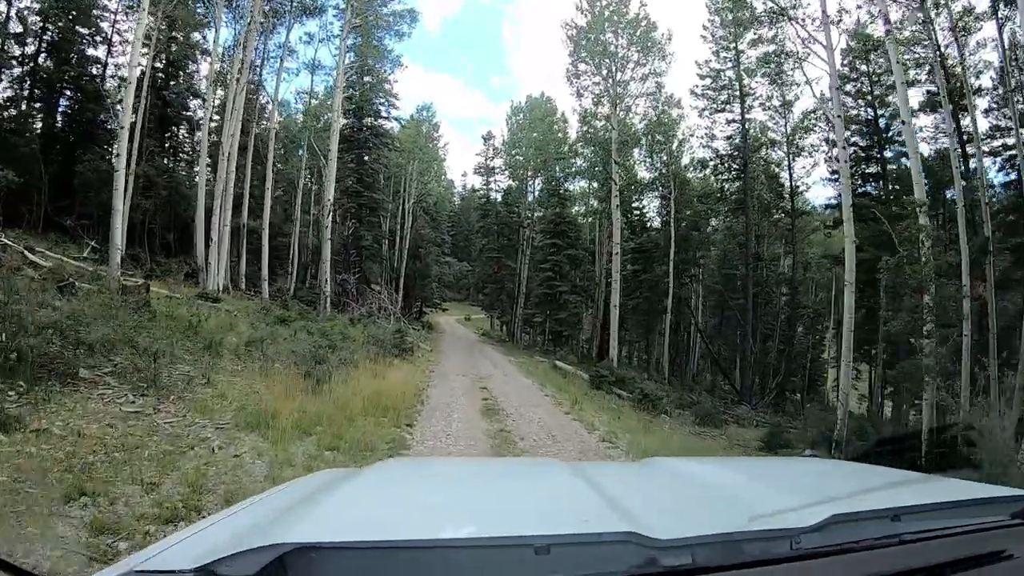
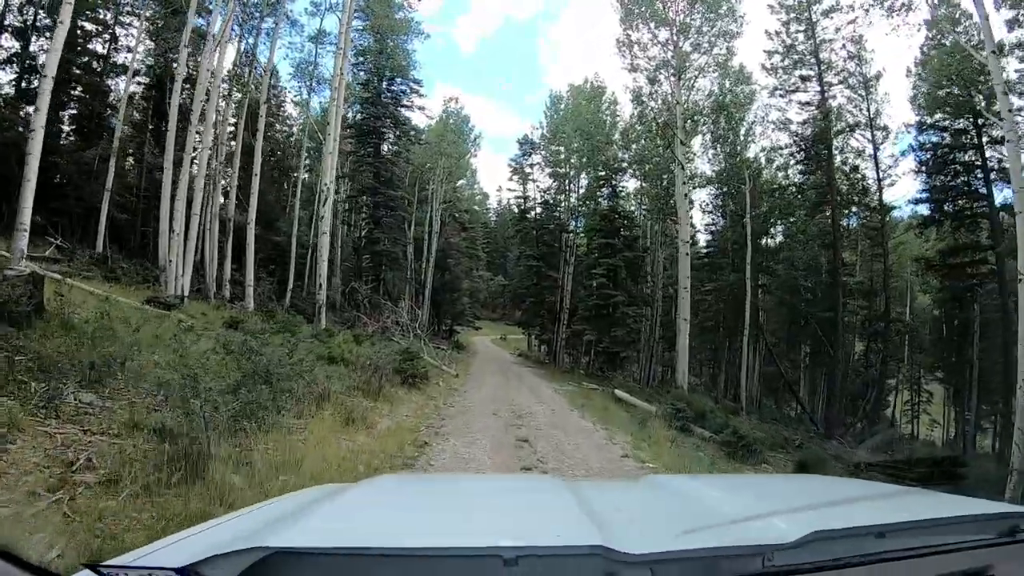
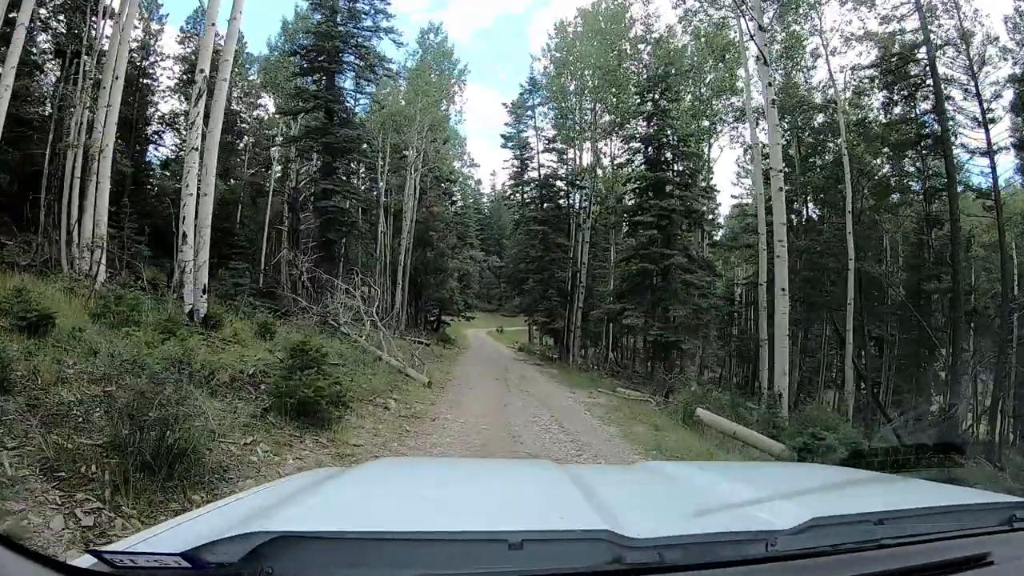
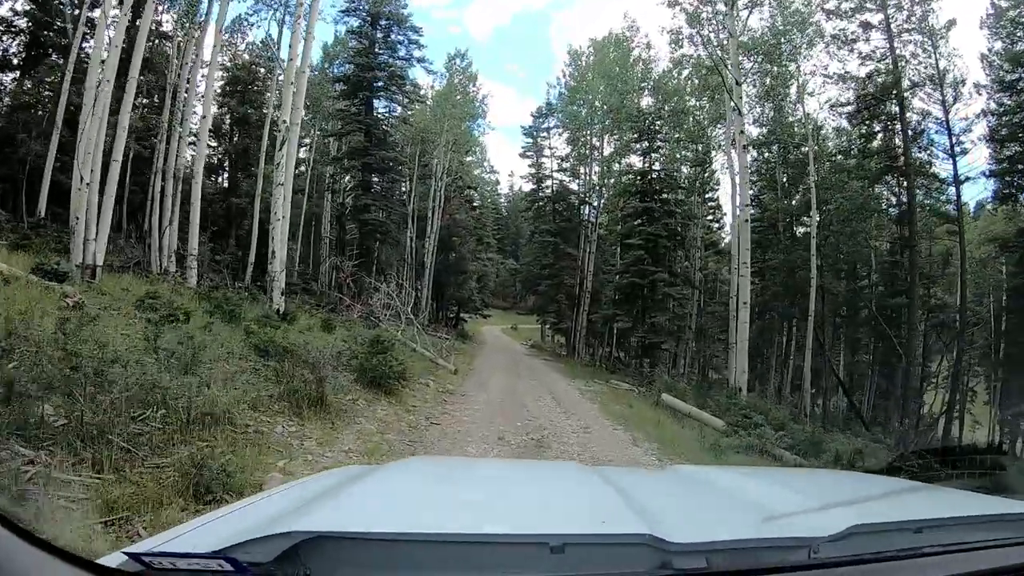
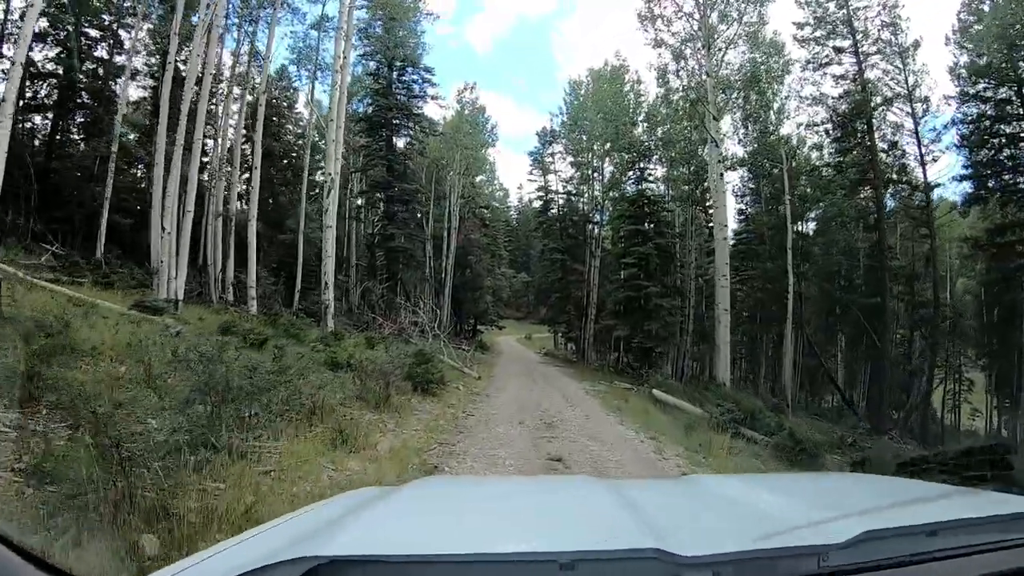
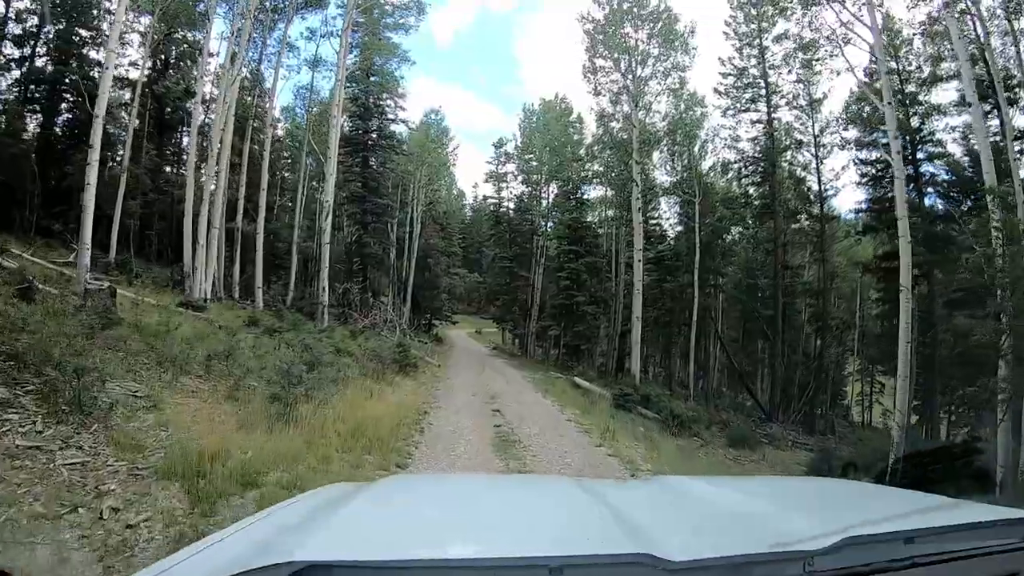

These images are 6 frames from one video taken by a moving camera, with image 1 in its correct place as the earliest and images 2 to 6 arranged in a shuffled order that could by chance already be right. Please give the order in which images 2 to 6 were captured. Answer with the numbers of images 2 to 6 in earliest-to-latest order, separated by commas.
6, 2, 5, 4, 3
